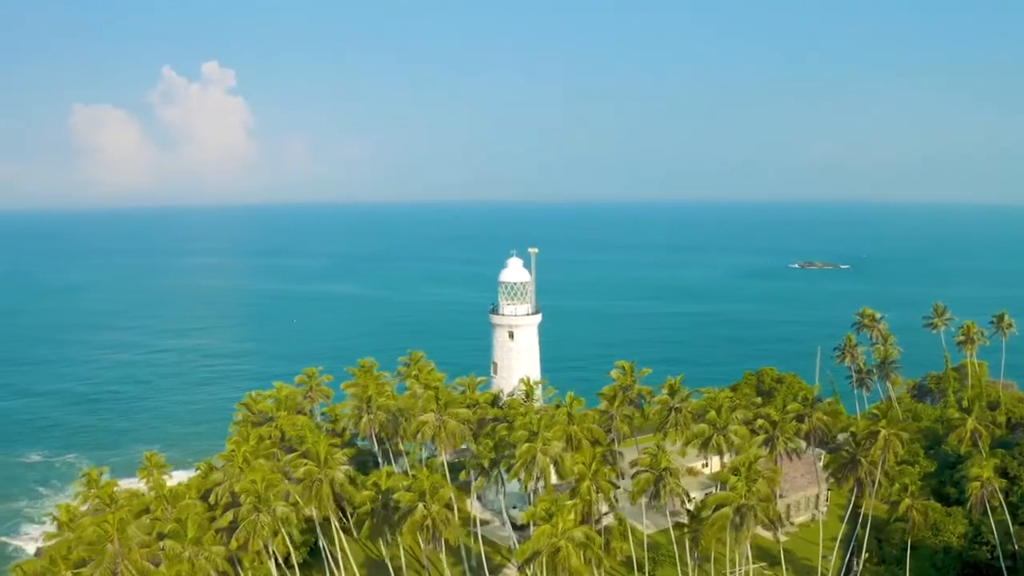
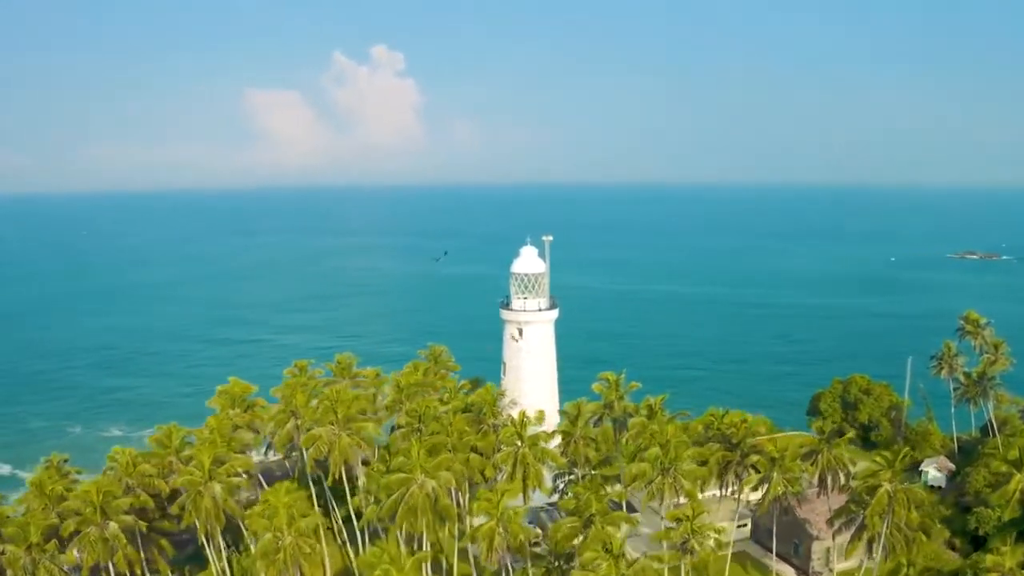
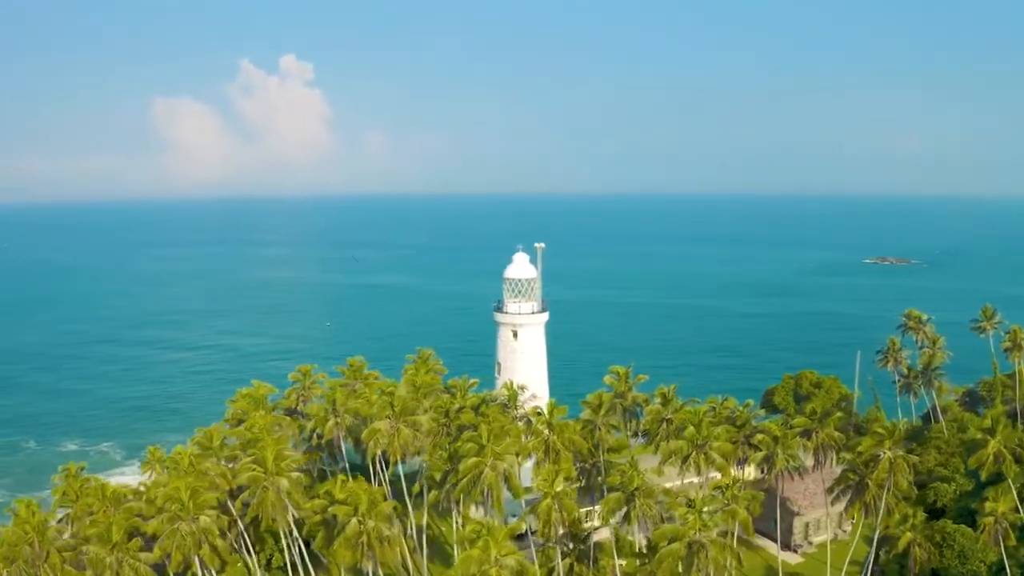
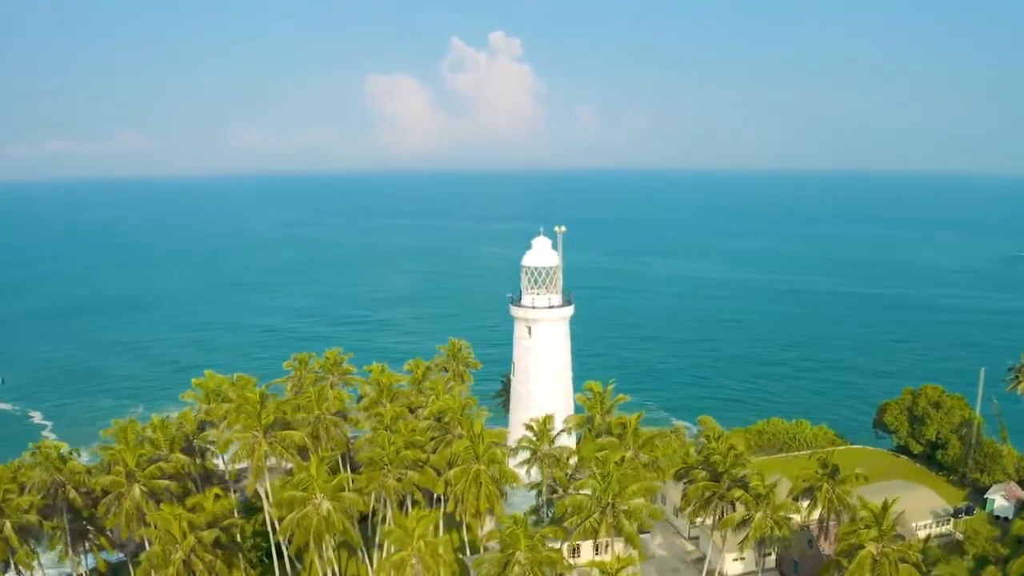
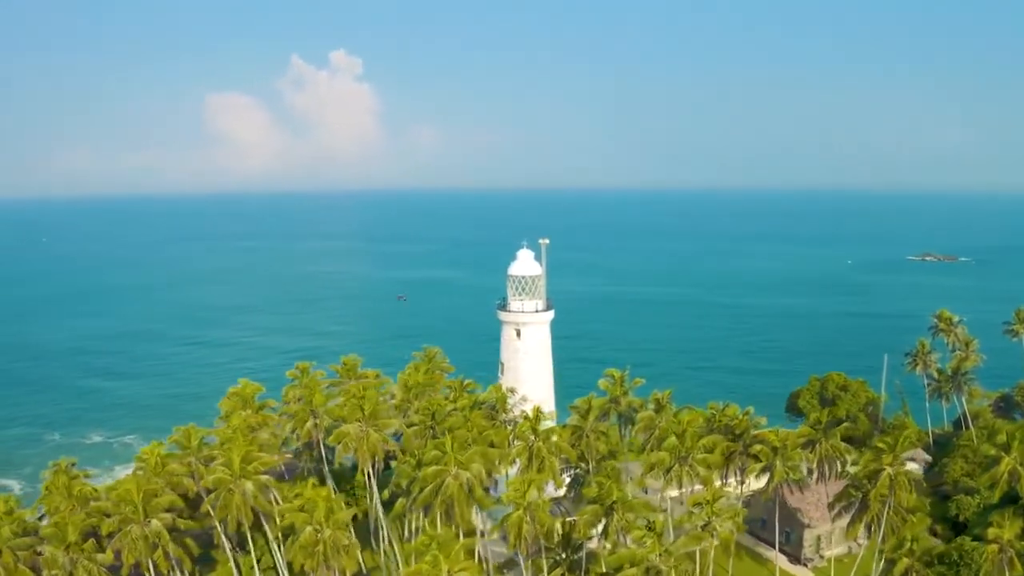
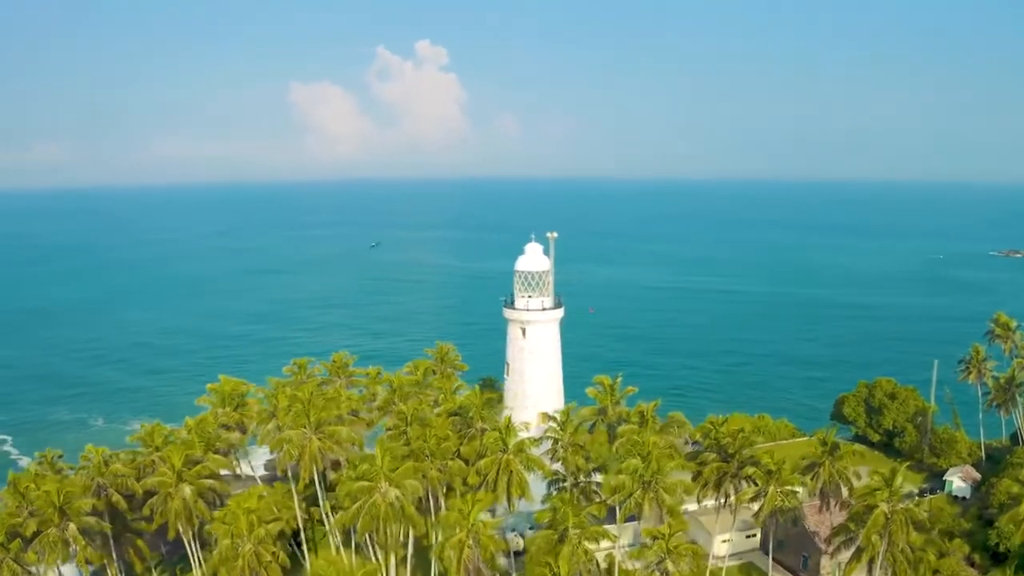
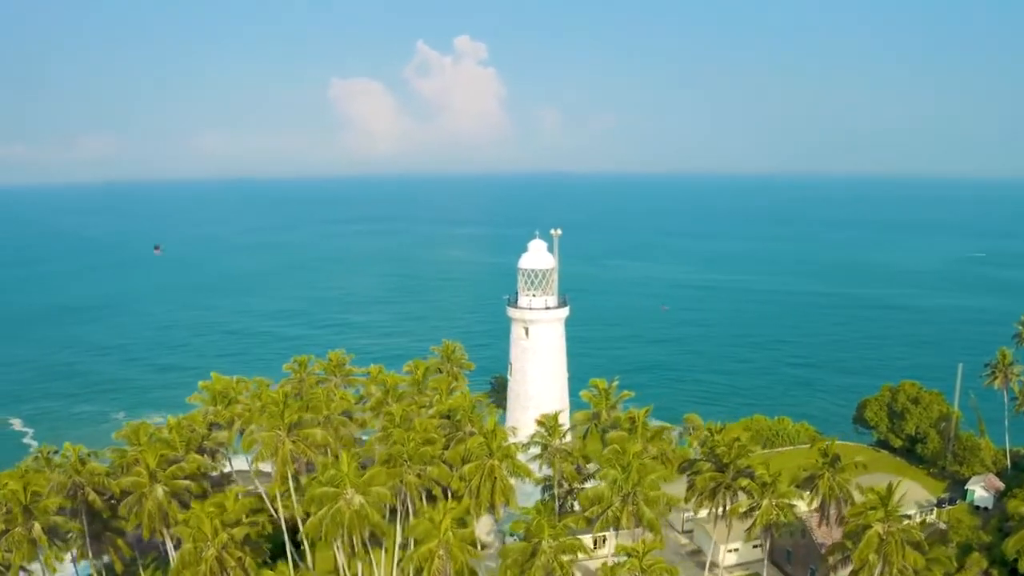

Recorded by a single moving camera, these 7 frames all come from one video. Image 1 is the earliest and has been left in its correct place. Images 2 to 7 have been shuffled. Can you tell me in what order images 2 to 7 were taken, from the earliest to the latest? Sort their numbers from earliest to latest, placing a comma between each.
3, 5, 2, 6, 7, 4
